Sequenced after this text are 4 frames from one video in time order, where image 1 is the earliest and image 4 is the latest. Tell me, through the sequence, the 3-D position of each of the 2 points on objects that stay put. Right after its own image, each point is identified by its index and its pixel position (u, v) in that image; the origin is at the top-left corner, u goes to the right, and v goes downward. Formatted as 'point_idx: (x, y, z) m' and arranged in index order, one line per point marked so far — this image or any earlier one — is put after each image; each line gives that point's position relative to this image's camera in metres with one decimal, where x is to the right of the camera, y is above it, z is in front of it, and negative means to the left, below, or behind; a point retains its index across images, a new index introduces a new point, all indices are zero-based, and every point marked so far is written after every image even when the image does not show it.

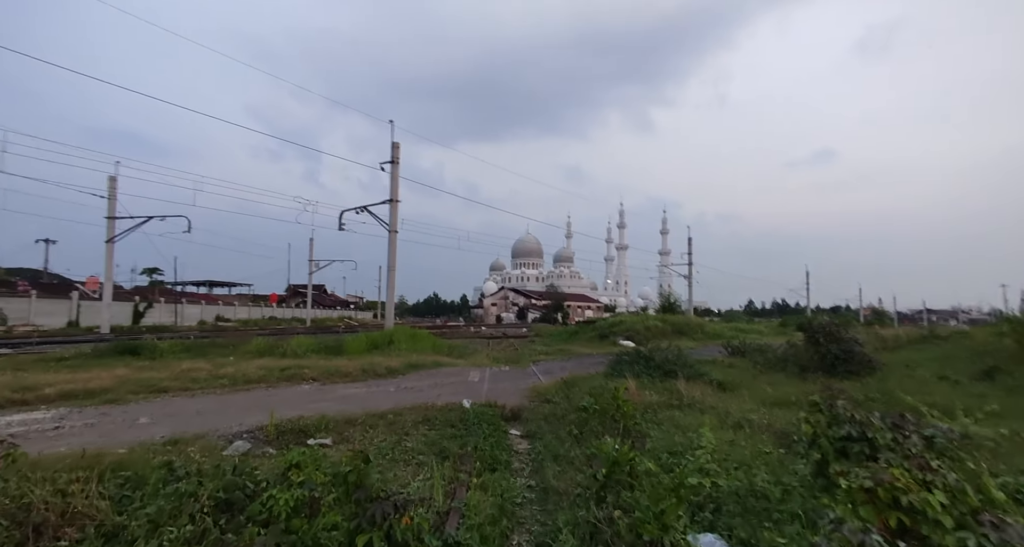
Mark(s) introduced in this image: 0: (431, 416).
0: (-1.5, -2.6, +9.3) m
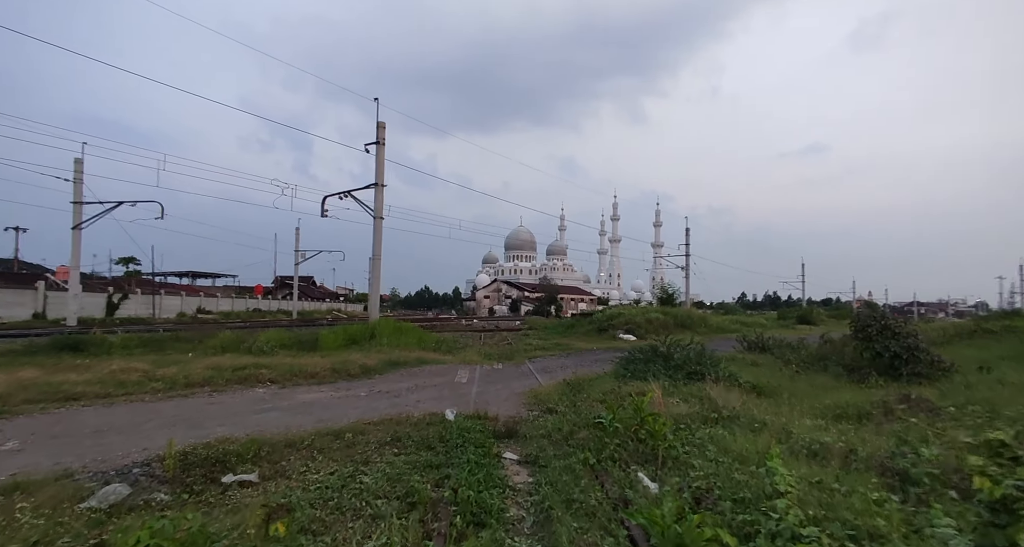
0: (-1.5, -2.3, +7.3) m
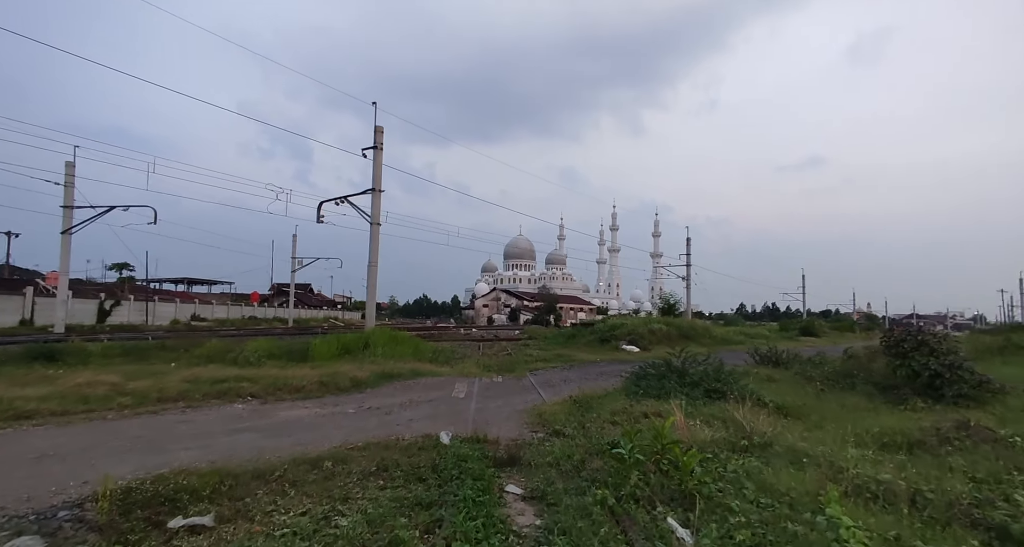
0: (-1.5, -2.4, +6.4) m
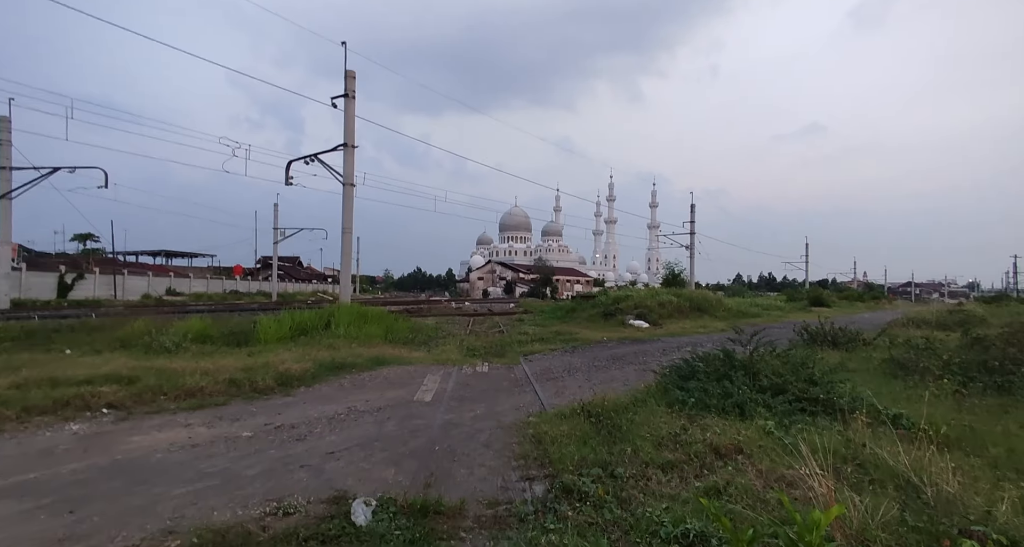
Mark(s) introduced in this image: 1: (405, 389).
0: (-1.7, -1.9, +2.8) m
1: (-2.0, -2.1, +9.6) m
